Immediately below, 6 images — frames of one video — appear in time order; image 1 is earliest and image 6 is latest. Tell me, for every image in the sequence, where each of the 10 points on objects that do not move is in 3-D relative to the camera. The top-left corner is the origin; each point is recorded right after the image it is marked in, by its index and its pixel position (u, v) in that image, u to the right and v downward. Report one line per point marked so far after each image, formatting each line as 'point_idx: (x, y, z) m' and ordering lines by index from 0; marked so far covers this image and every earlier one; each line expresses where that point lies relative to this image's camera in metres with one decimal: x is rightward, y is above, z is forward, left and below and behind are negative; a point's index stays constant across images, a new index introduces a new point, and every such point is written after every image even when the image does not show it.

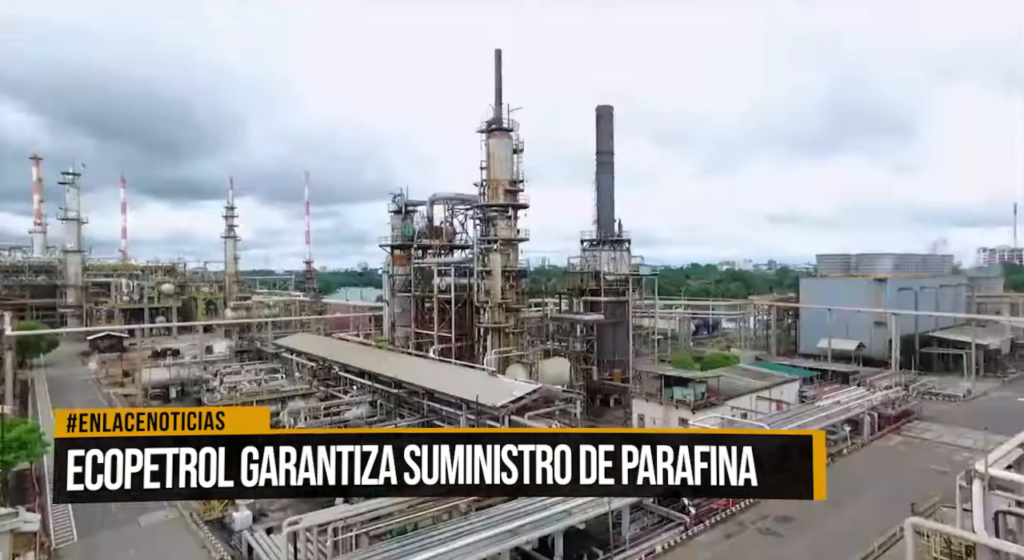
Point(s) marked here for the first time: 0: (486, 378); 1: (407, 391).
0: (-0.8, -2.9, +17.8) m
1: (-3.3, -3.5, +19.1) m
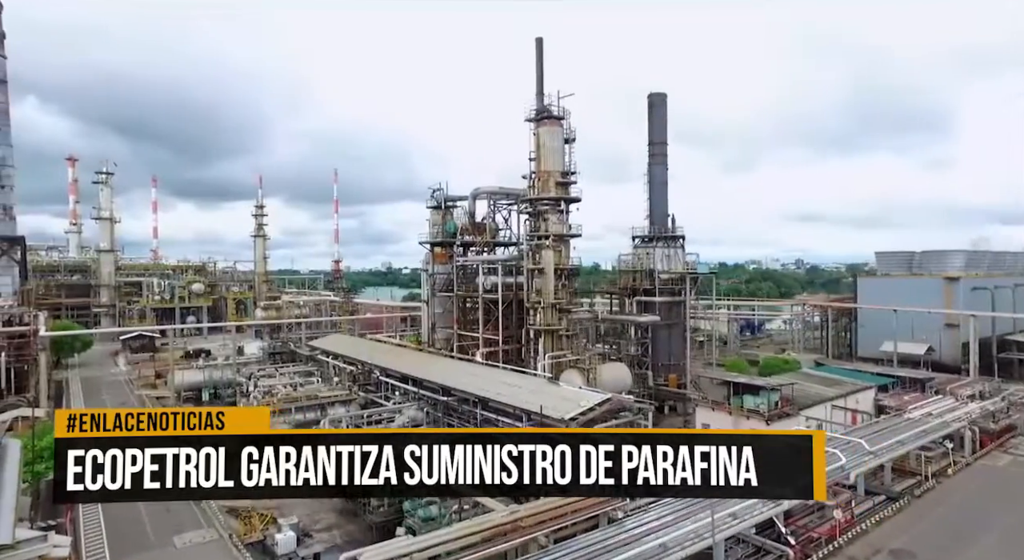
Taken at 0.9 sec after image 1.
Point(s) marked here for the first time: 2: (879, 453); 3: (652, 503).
0: (+0.9, -2.8, +16.3) m
1: (-1.6, -3.5, +17.7) m
2: (+8.3, -4.0, +13.8) m
3: (+2.7, -4.3, +11.6) m
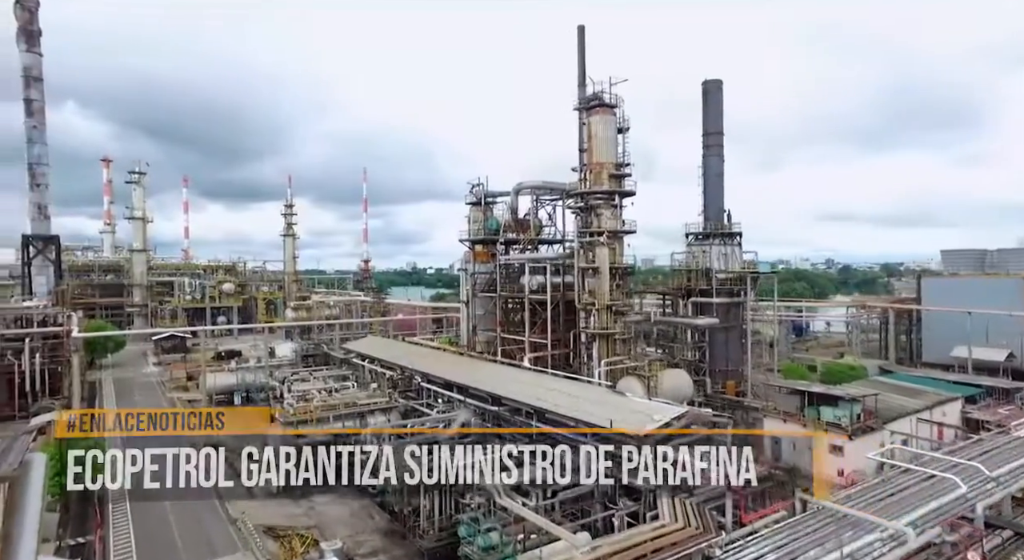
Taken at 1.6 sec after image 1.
0: (+2.3, -2.8, +14.8) m
1: (-0.1, -3.5, +16.3) m
2: (+9.7, -4.0, +12.0) m
3: (+3.9, -4.3, +10.1) m
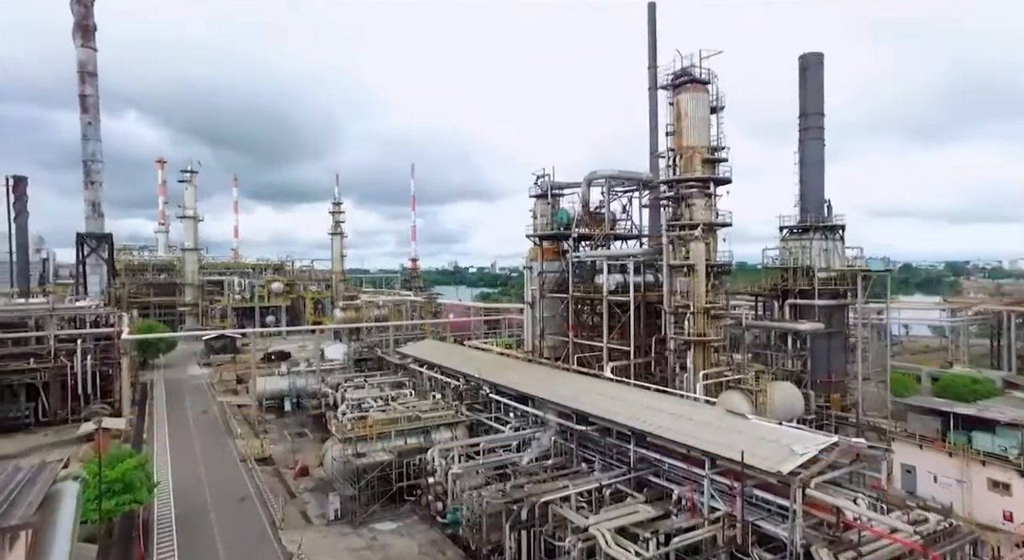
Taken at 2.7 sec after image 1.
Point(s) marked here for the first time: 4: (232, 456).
0: (+4.3, -2.8, +12.4) m
1: (+2.0, -3.5, +14.1) m
2: (+11.4, -4.0, +9.2) m
3: (+5.6, -4.3, +7.6) m
4: (-9.0, -5.7, +19.5) m
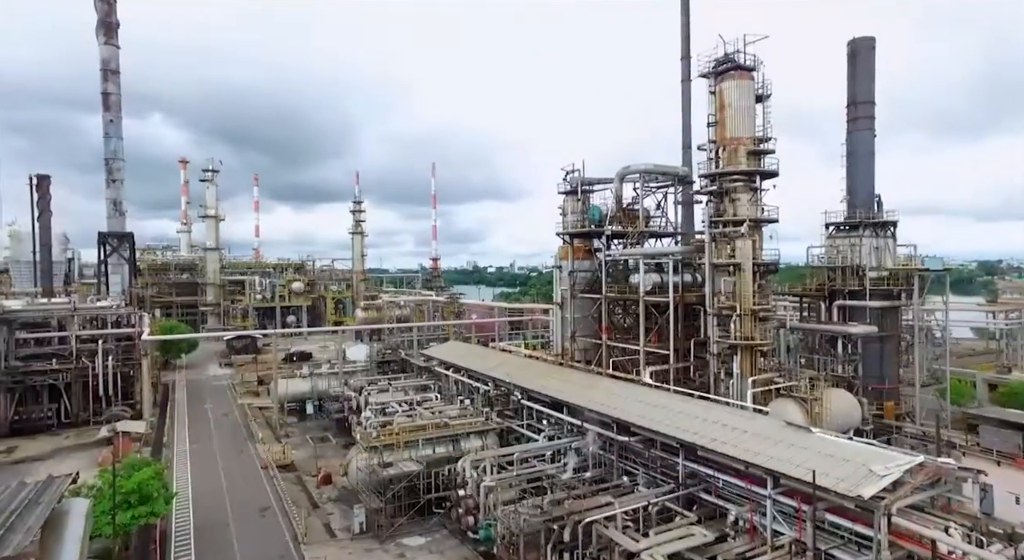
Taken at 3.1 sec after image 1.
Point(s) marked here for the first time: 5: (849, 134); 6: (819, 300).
0: (+5.0, -2.8, +11.4) m
1: (+2.8, -3.5, +13.1) m
2: (+12.1, -4.0, +7.9) m
3: (+6.2, -4.3, +6.5) m
4: (-8.0, -5.7, +18.9) m
5: (+11.0, +4.8, +19.8) m
6: (+10.1, -0.7, +20.0) m
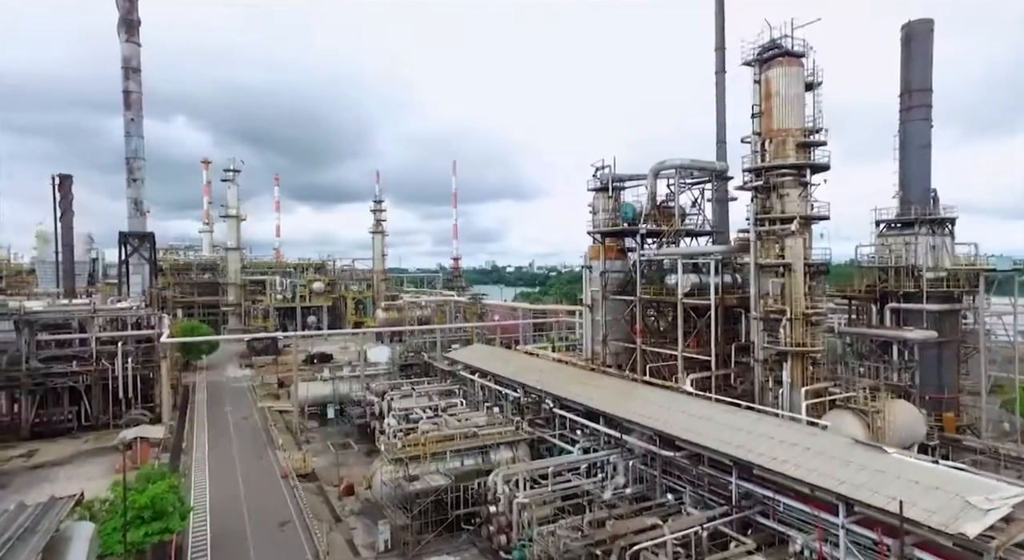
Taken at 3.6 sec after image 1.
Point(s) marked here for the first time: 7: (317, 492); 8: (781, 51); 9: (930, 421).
0: (+5.7, -2.9, +10.3) m
1: (+3.5, -3.5, +12.1) m
2: (+12.6, -4.0, +6.6) m
3: (+6.7, -4.3, +5.4) m
4: (-7.1, -5.7, +18.2) m
5: (+11.9, +4.7, +18.5) m
6: (+11.1, -0.7, +18.8) m
7: (-5.4, -5.8, +16.7) m
8: (+7.0, +6.0, +15.9) m
9: (+11.7, -3.9, +16.8) m
